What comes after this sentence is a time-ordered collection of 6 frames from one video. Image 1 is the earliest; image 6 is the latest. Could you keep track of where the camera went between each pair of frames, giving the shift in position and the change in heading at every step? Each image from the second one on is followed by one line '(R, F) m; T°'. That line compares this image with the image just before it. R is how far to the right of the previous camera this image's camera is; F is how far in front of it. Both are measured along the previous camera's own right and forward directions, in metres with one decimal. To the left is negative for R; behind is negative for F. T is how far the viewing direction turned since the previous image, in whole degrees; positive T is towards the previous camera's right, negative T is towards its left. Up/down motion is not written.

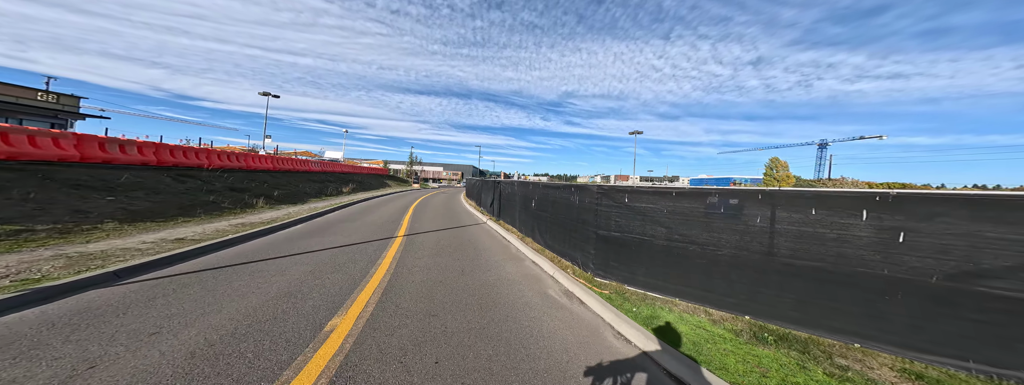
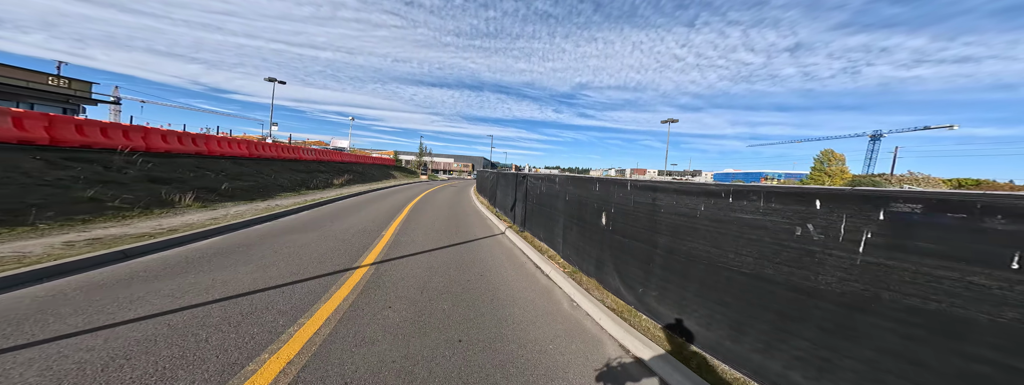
(-0.3, +1.6) m; -2°
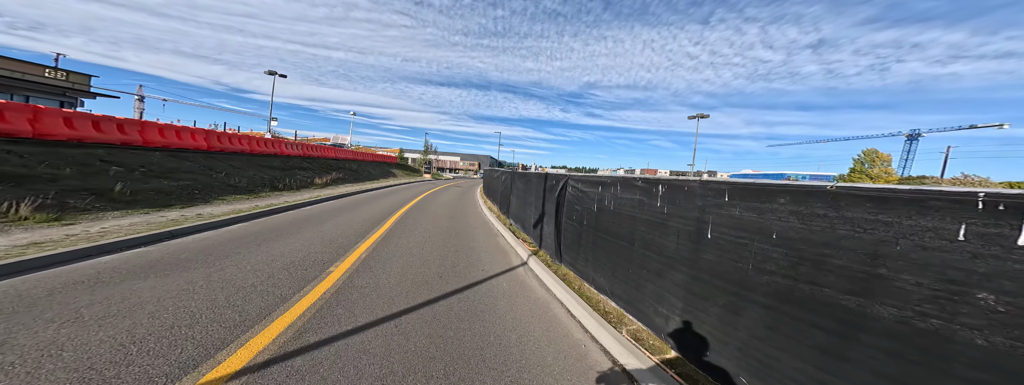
(-0.2, +1.4) m; -1°
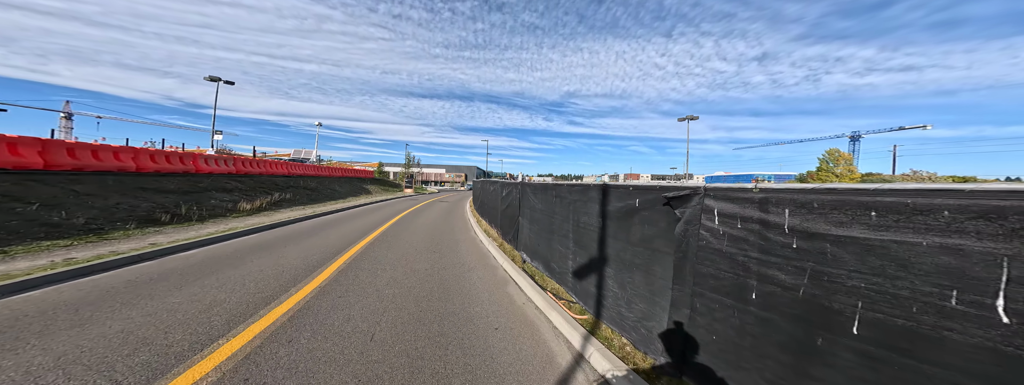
(-0.3, +1.4) m; +4°
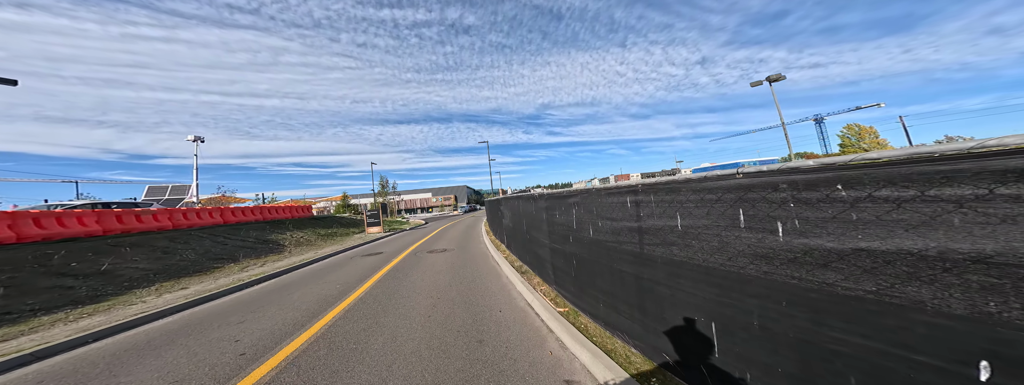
(-1.5, +5.6) m; +3°
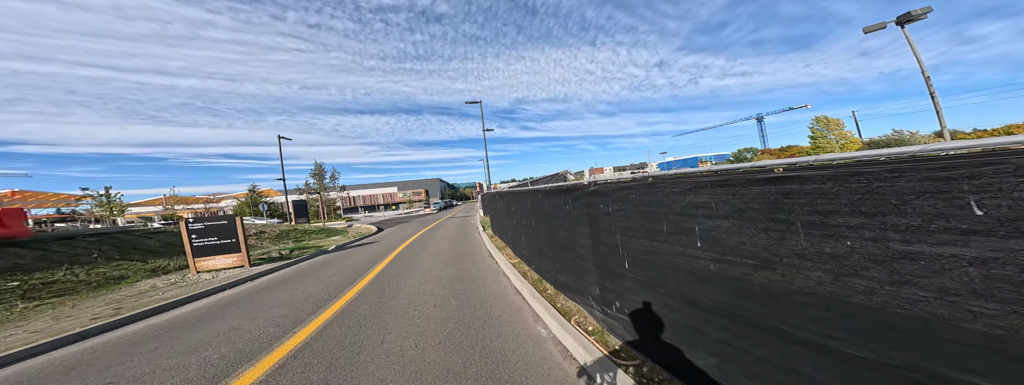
(-1.0, +4.5) m; +6°
